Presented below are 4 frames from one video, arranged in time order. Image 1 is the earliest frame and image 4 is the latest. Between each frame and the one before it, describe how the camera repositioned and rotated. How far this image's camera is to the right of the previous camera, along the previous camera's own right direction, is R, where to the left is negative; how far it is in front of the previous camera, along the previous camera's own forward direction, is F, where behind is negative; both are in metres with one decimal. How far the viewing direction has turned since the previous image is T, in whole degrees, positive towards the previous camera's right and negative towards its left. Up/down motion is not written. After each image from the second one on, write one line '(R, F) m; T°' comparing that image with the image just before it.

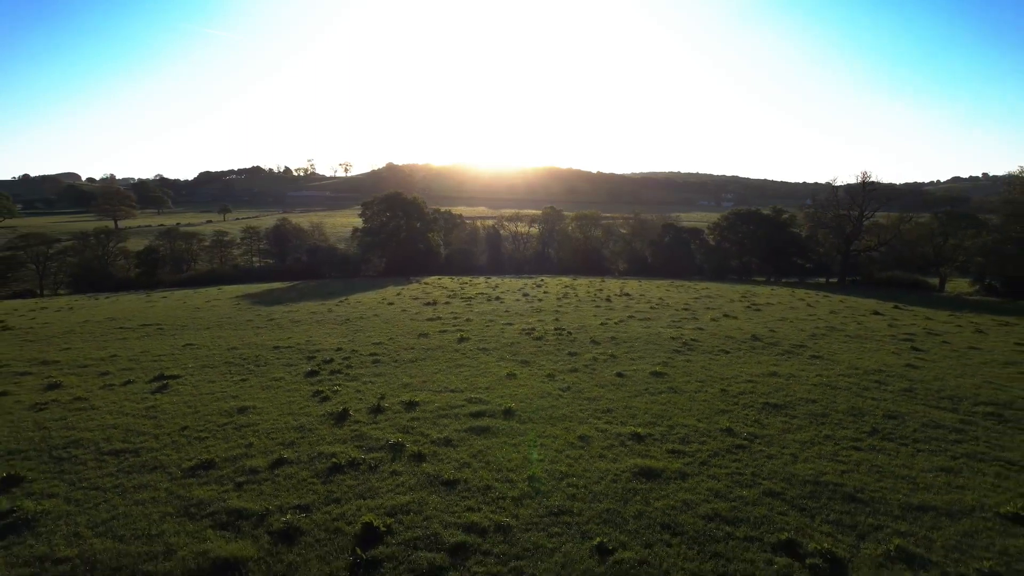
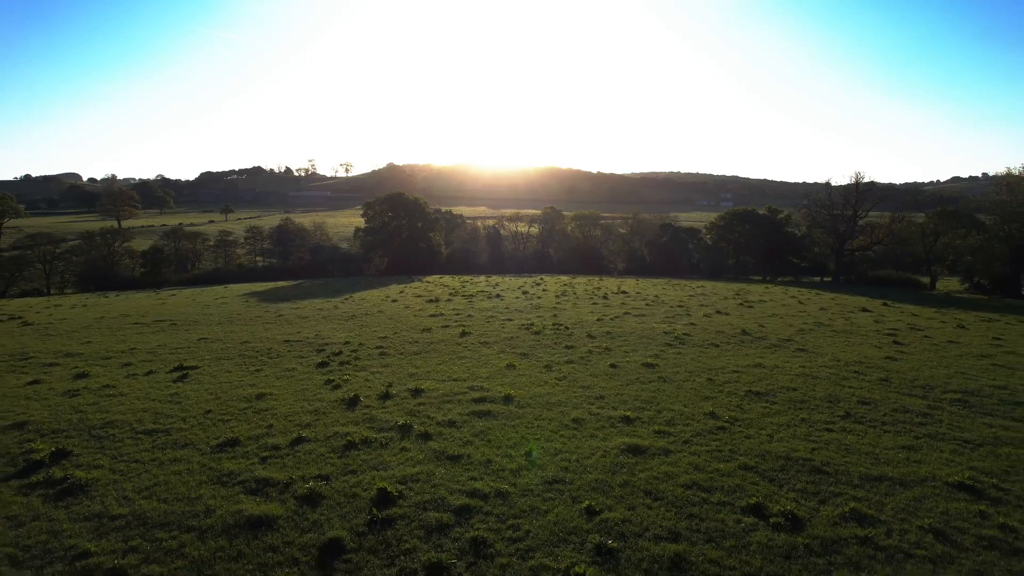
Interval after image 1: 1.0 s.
(0.0, -1.2) m; 0°
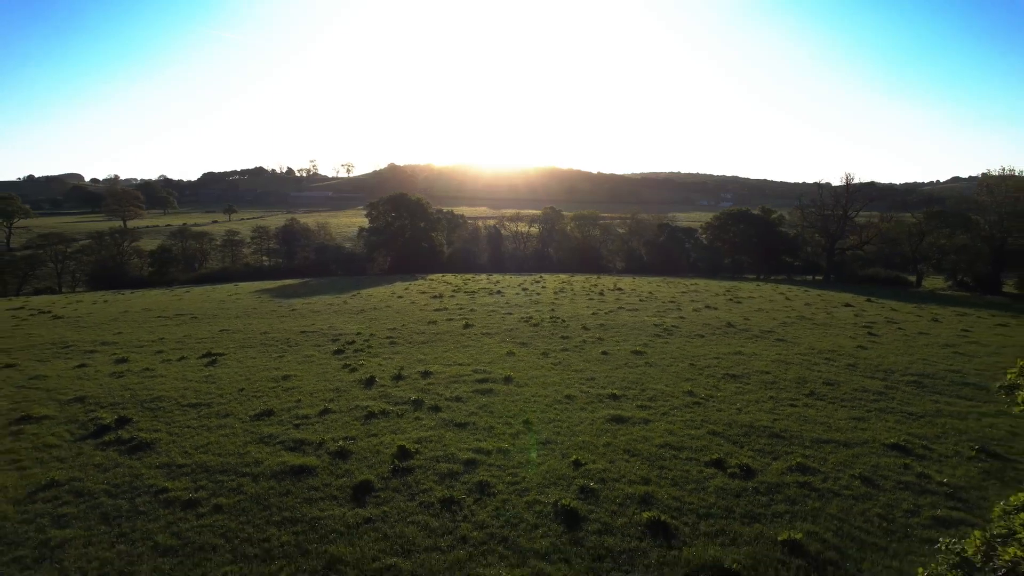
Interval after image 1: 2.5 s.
(0.0, -2.0) m; 0°
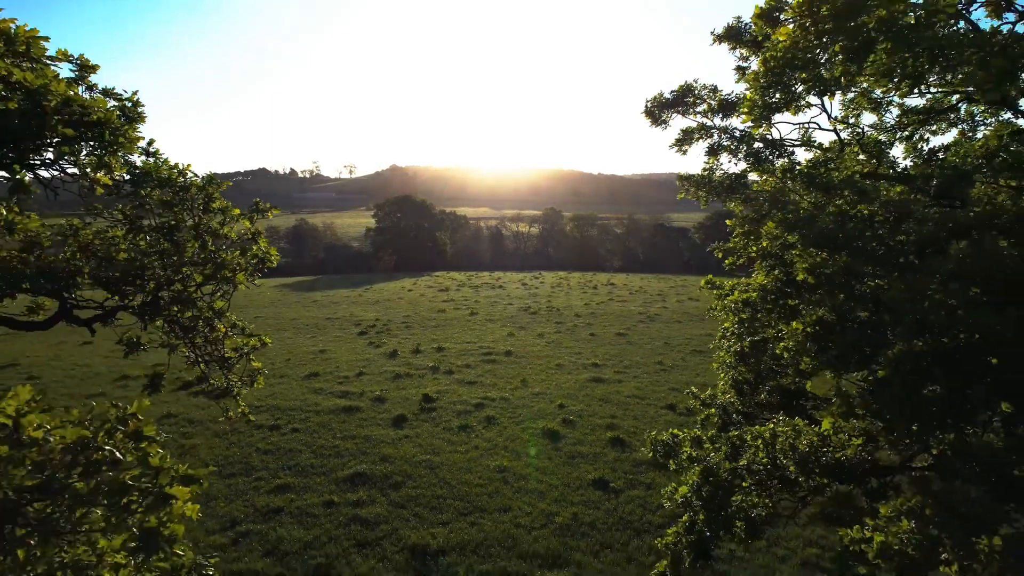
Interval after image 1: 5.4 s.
(+0.1, -3.6) m; 0°
